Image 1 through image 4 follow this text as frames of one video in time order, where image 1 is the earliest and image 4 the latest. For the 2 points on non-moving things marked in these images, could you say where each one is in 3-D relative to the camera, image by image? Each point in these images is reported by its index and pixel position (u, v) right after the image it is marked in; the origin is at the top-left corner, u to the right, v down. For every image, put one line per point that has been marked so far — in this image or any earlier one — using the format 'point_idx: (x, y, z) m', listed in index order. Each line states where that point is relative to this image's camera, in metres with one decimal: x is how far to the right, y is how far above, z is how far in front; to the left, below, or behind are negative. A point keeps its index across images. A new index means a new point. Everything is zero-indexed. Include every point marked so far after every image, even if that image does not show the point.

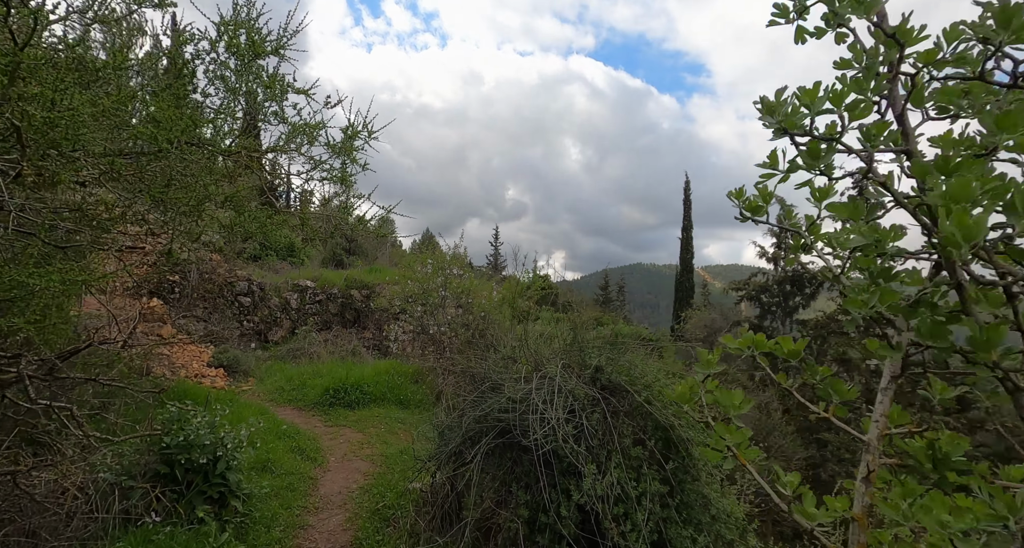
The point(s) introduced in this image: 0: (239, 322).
0: (-5.9, -1.0, +12.8) m
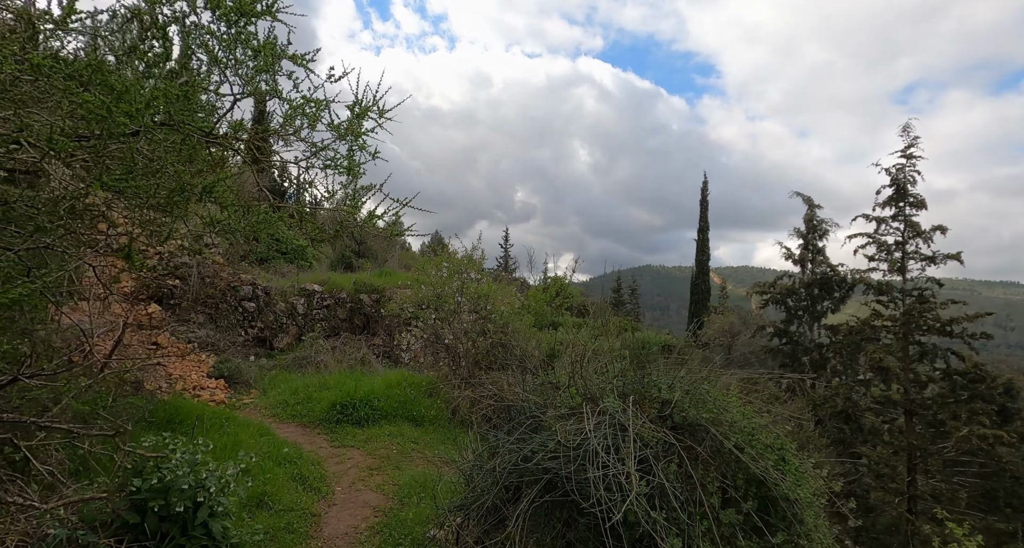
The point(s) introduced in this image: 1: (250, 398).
0: (-5.5, -1.1, +12.2) m
1: (-4.0, -1.9, +9.1) m
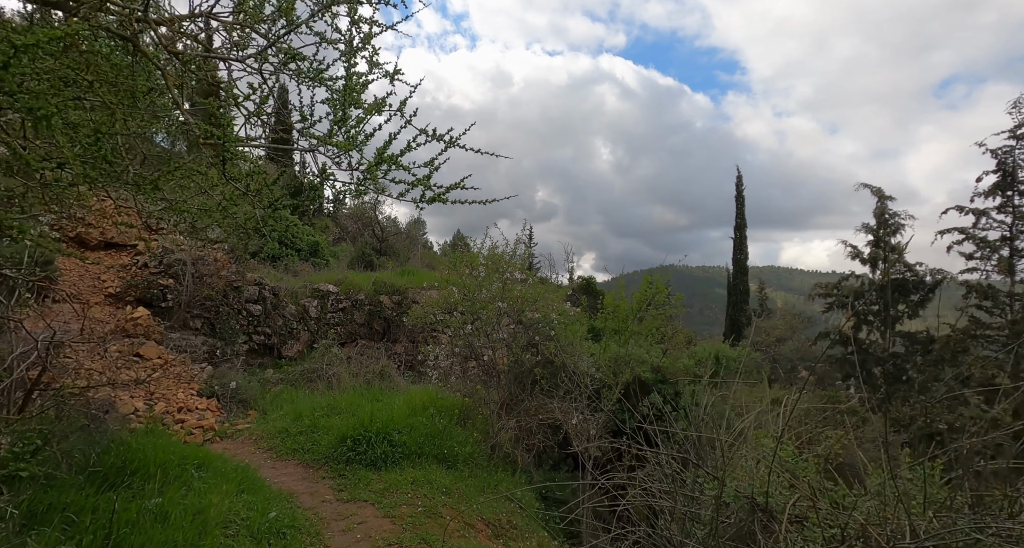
0: (-4.8, -1.1, +10.7) m
1: (-3.4, -1.9, +7.5) m
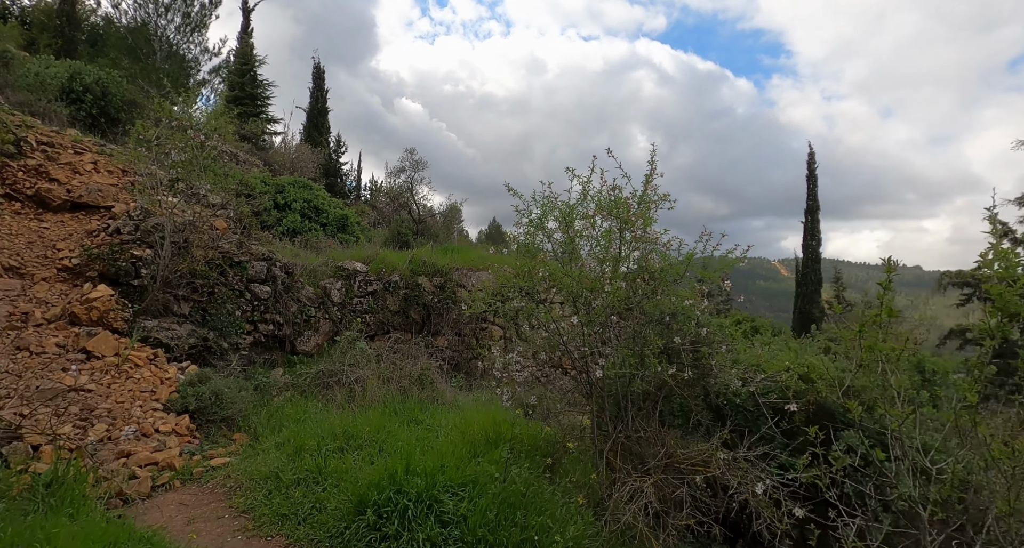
0: (-3.7, -0.7, +8.3) m
1: (-2.5, -1.6, +5.1) m
